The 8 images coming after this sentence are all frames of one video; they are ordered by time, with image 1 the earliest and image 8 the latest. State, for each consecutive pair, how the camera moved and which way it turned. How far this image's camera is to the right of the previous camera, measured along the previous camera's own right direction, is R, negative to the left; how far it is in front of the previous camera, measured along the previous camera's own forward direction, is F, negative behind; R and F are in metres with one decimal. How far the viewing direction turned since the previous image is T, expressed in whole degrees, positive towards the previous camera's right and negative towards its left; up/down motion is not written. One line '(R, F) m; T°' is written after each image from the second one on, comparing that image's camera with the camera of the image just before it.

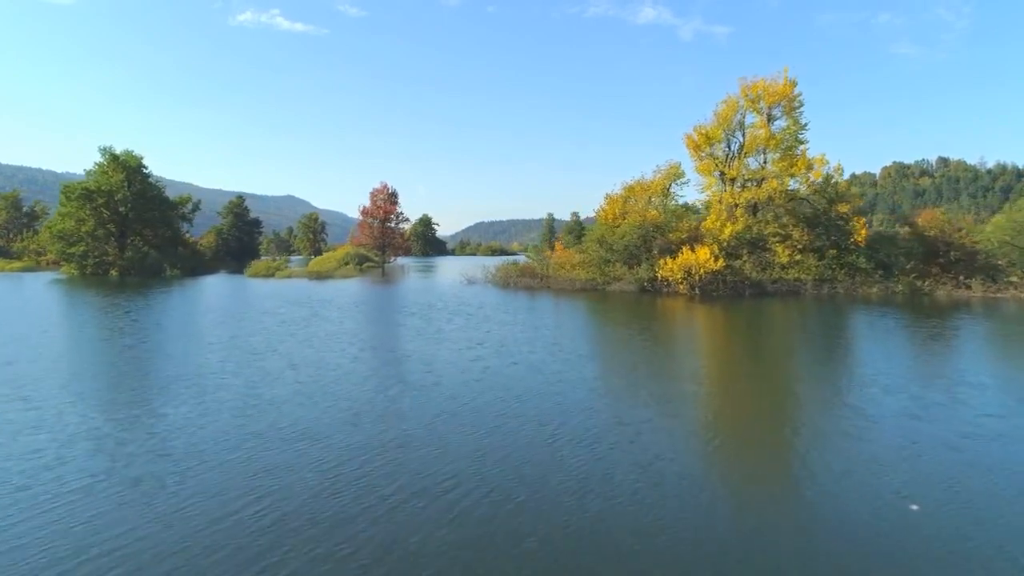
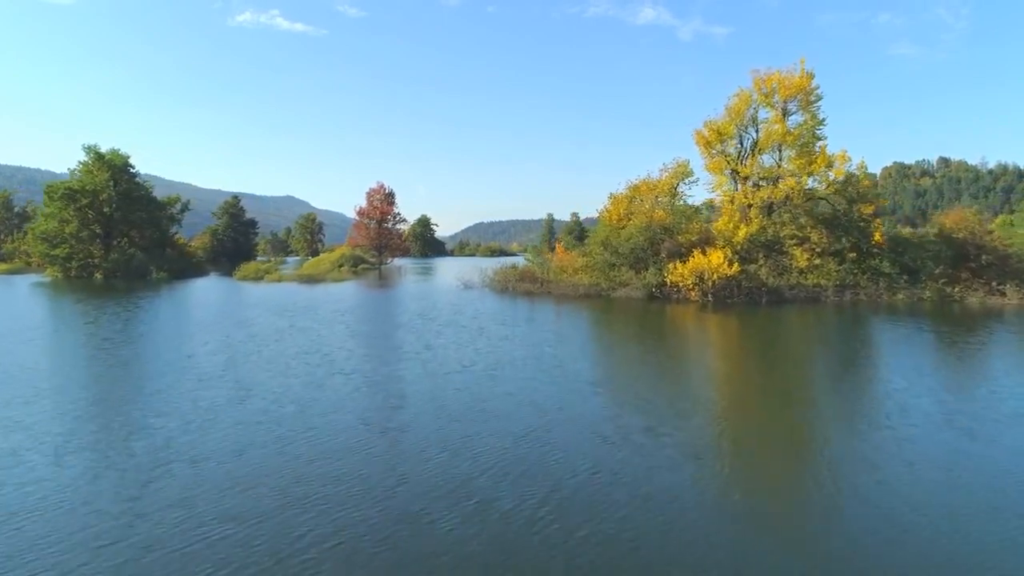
(+0.1, +2.2) m; 0°
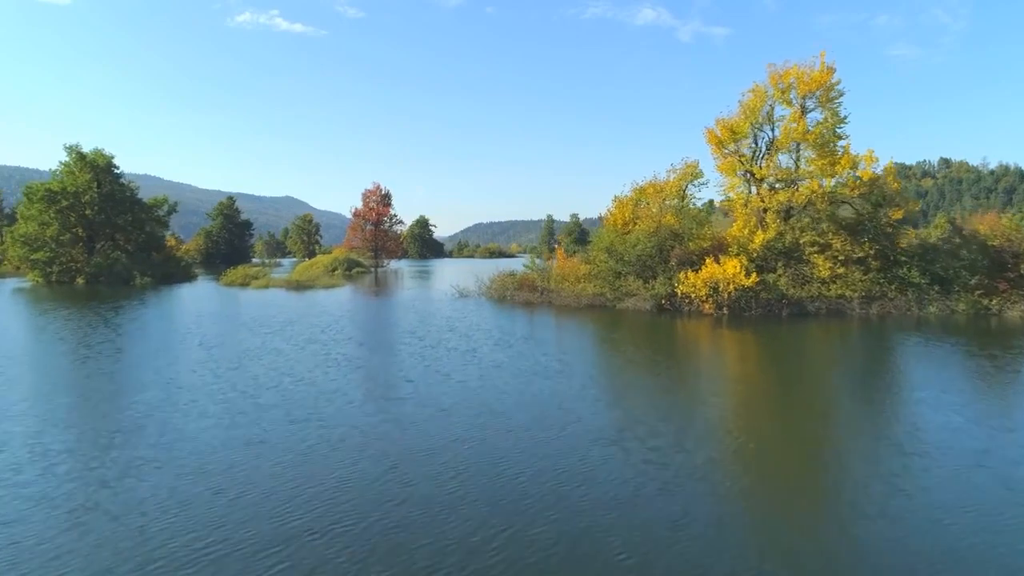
(+0.1, +2.3) m; 0°
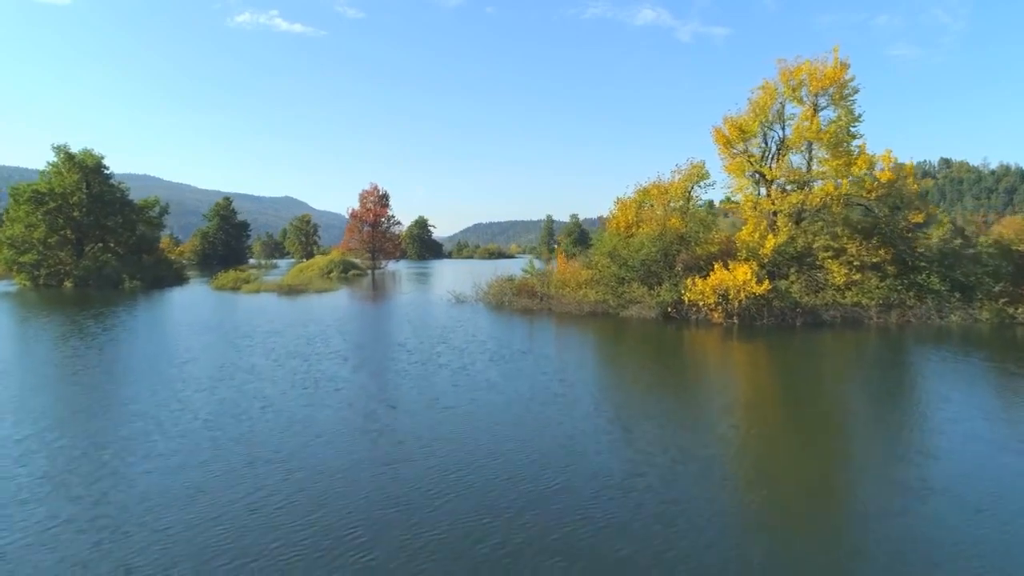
(+0.1, +1.4) m; 0°
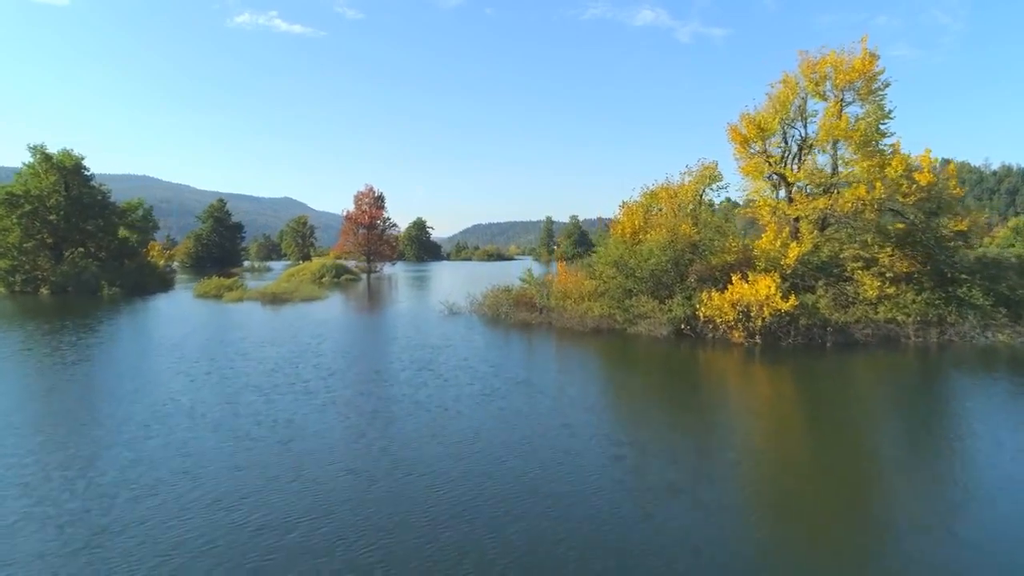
(+0.1, +2.6) m; 0°
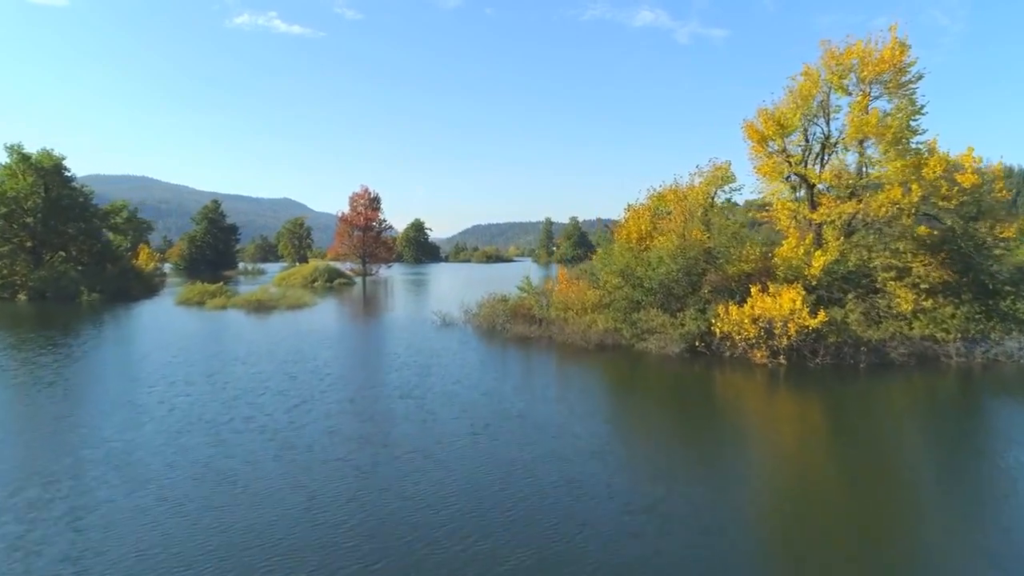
(+0.1, +2.3) m; 0°
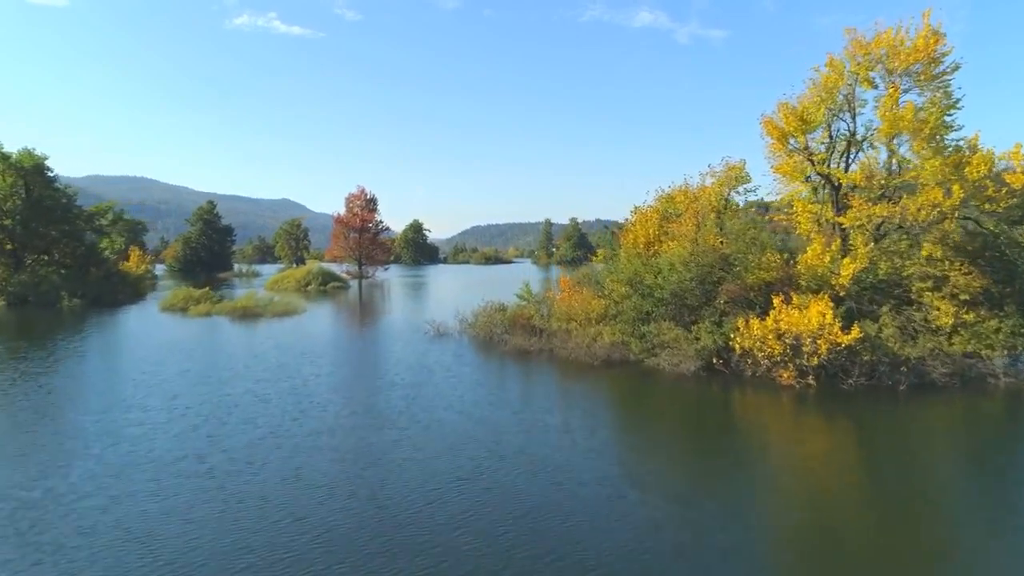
(0.0, +2.0) m; 0°
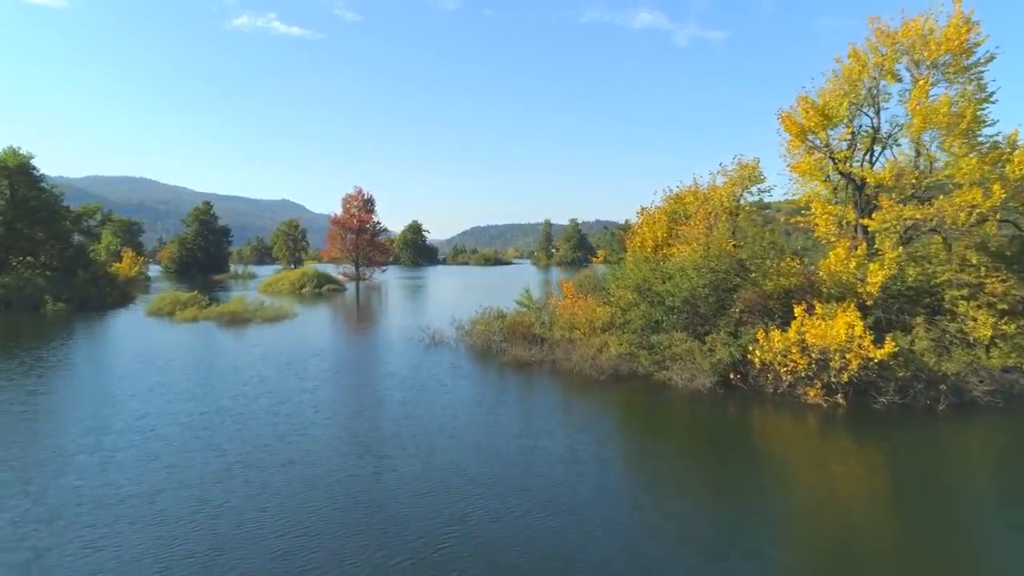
(0.0, +1.6) m; 0°
